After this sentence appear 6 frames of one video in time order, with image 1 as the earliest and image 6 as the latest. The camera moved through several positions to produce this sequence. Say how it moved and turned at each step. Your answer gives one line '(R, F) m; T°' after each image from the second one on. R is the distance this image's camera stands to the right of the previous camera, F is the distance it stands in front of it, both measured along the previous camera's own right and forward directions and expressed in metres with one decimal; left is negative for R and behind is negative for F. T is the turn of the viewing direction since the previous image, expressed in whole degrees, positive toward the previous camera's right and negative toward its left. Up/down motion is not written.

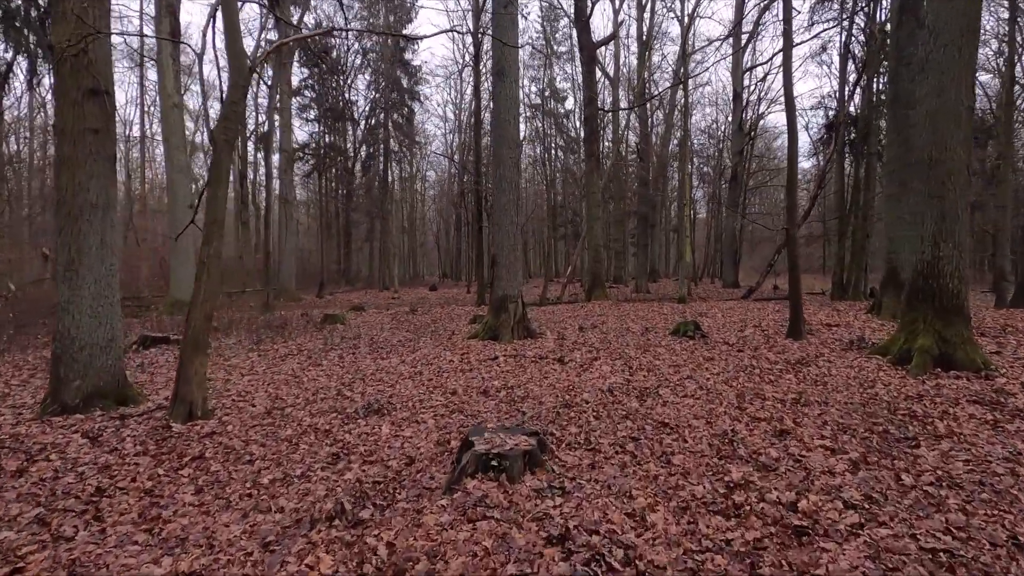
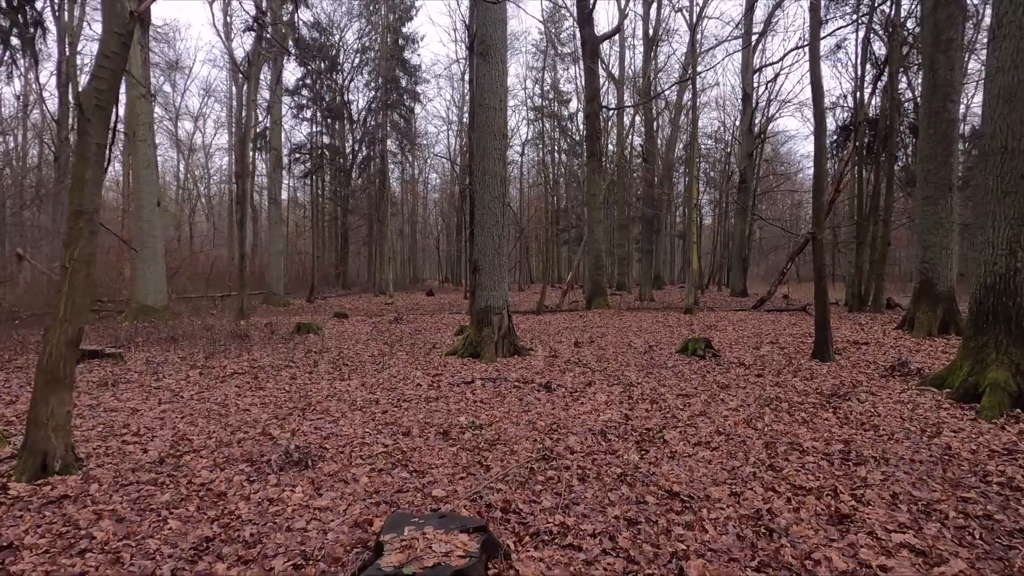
(+0.3, +1.3) m; 0°
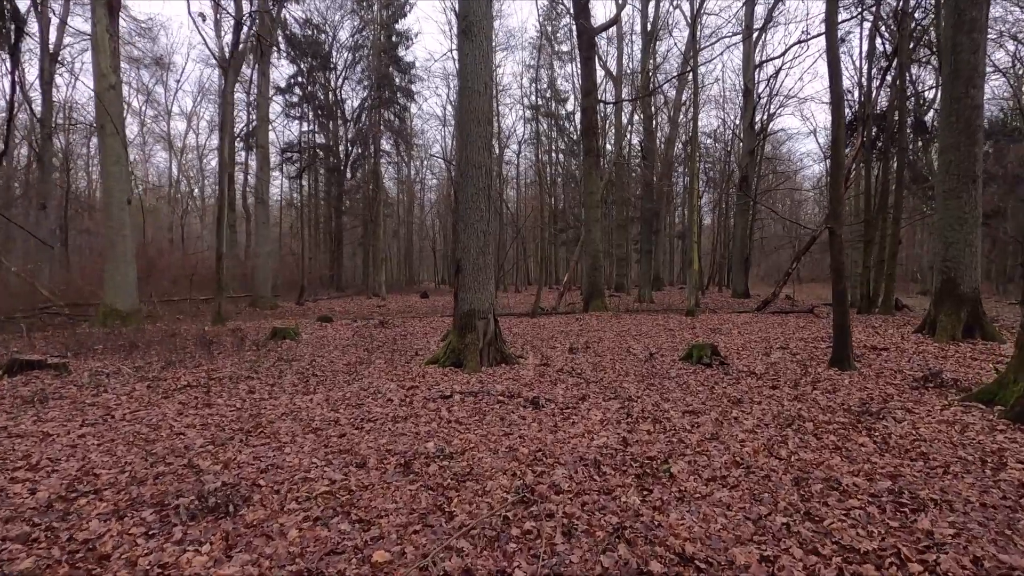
(+0.2, +0.8) m; 0°
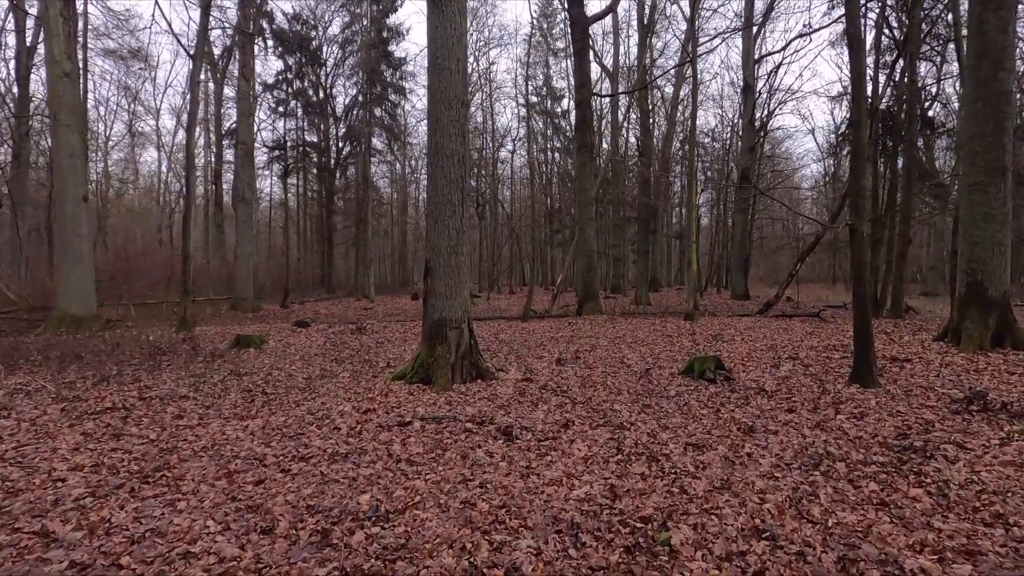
(+0.3, +1.0) m; 0°
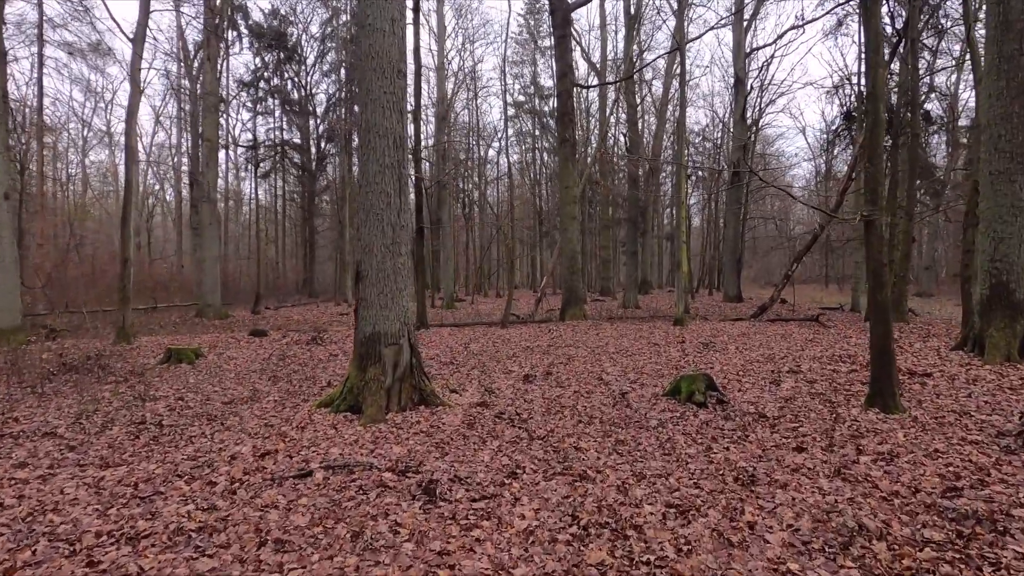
(+0.5, +1.2) m; +1°
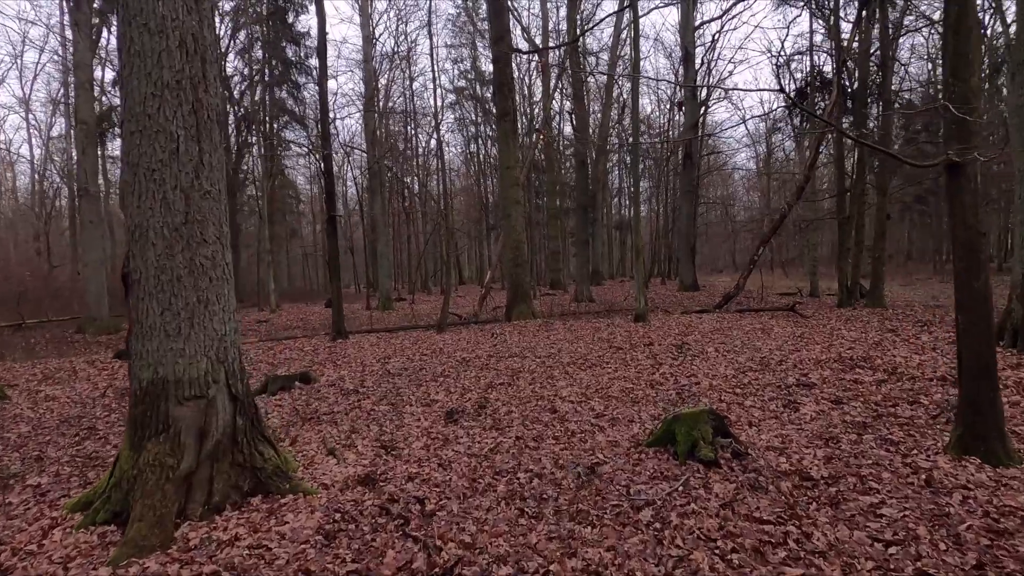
(+0.4, +2.3) m; +5°
